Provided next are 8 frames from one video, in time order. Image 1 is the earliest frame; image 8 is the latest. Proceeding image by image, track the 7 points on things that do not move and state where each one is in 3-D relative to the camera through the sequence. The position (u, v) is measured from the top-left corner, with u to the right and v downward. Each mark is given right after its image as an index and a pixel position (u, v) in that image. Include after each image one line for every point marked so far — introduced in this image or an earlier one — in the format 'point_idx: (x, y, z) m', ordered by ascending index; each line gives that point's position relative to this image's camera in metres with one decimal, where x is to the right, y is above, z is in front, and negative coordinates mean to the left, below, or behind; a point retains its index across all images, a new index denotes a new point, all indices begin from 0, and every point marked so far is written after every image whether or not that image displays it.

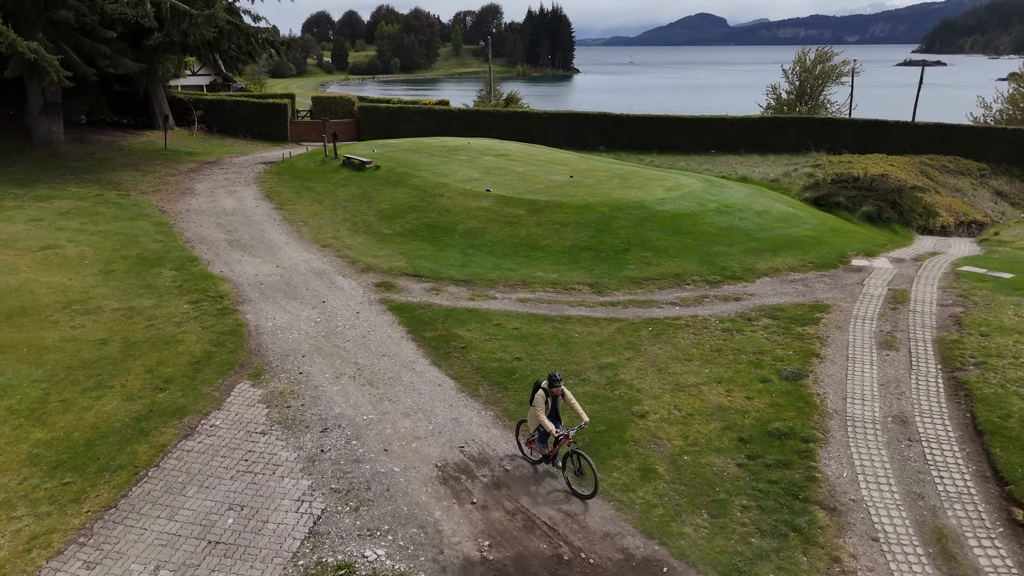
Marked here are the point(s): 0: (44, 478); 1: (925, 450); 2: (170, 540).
0: (-6.9, -2.9, +10.8) m
1: (+6.1, -2.4, +10.7) m
2: (-4.5, -3.4, +9.9) m
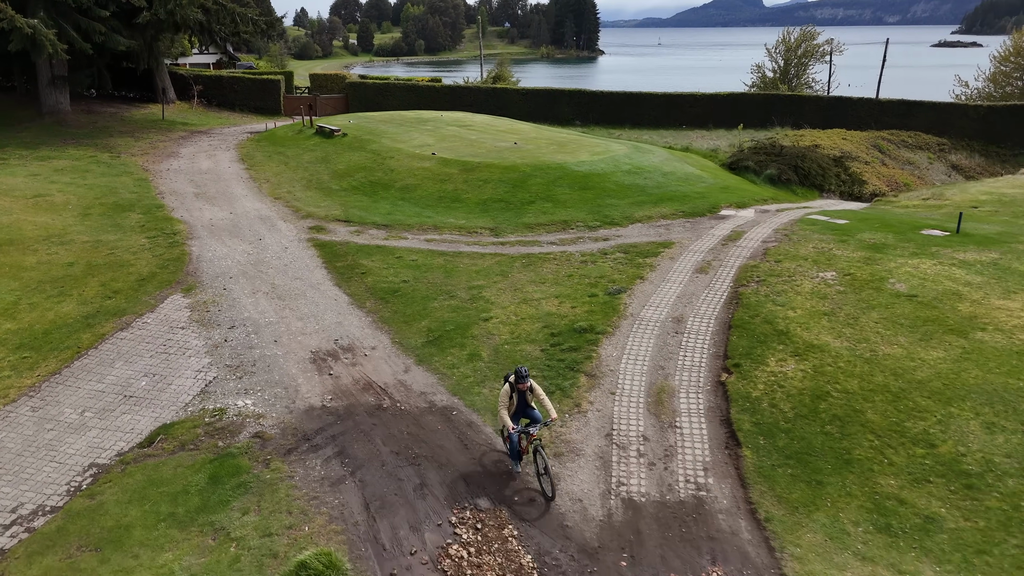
0: (-9.8, -1.3, +14.2) m
1: (+3.2, -1.0, +13.6) m
2: (-7.4, -1.9, +13.2) m
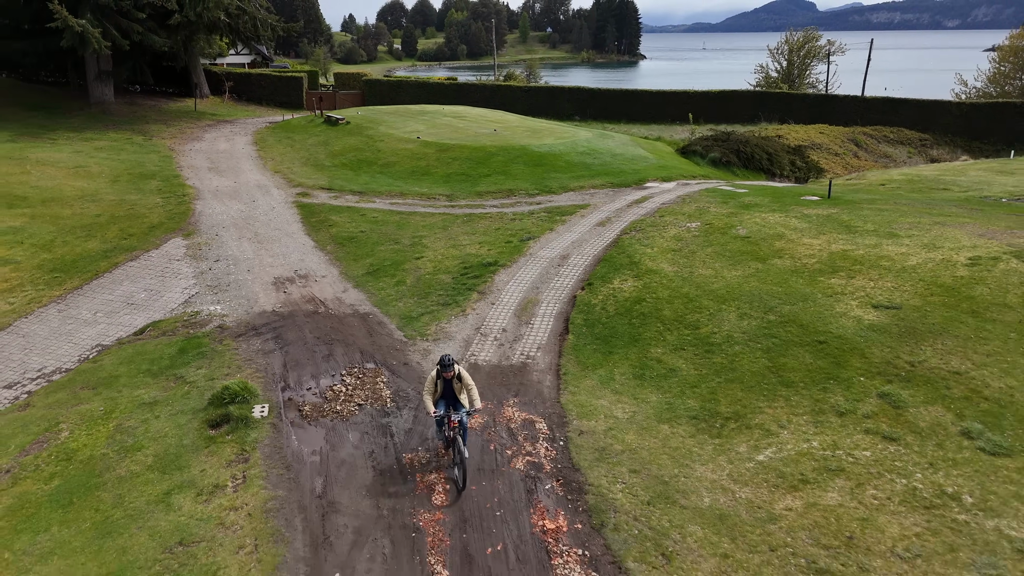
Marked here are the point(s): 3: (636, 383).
0: (-11.8, +0.3, +18.3) m
1: (+1.2, +0.5, +17.0) m
2: (-9.5, -0.3, +17.2) m
3: (+2.1, -1.5, +11.9) m
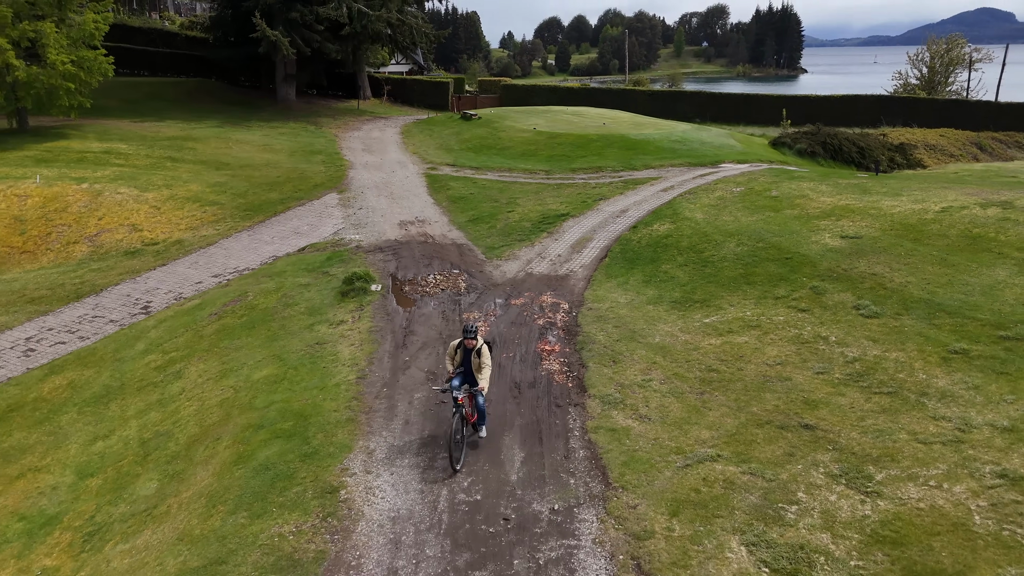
0: (-9.3, +2.6, +24.9) m
1: (+3.1, +2.0, +21.1) m
2: (-7.4, +1.9, +23.3) m
3: (+2.9, +0.1, +15.9) m
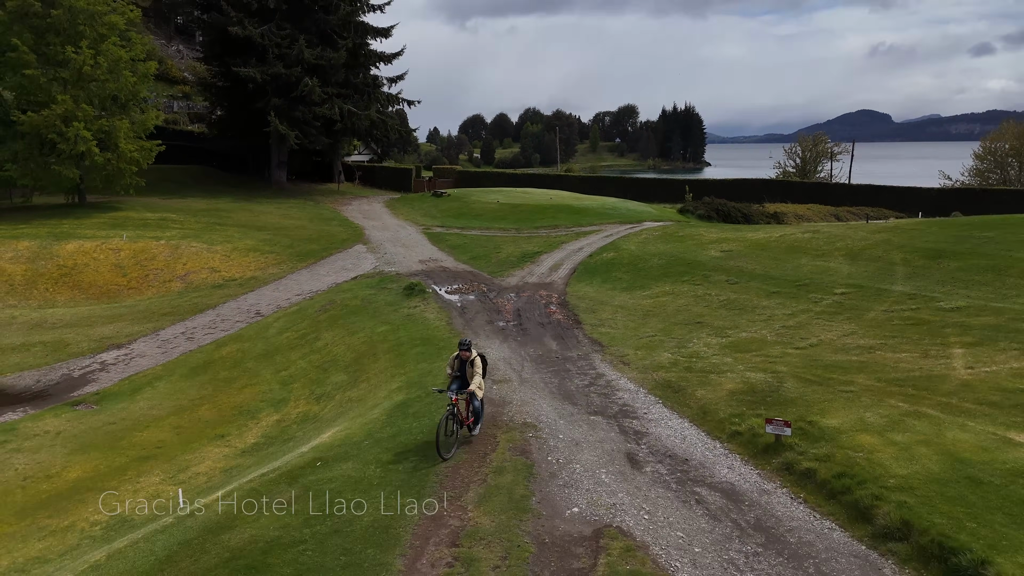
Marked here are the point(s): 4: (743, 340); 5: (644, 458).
0: (-10.0, +1.3, +33.1) m
1: (+2.8, +1.5, +30.6) m
2: (-7.8, +0.9, +31.7) m
3: (+3.1, +0.2, +25.2) m
4: (+5.3, -1.2, +16.6) m
5: (+2.0, -2.5, +11.0) m
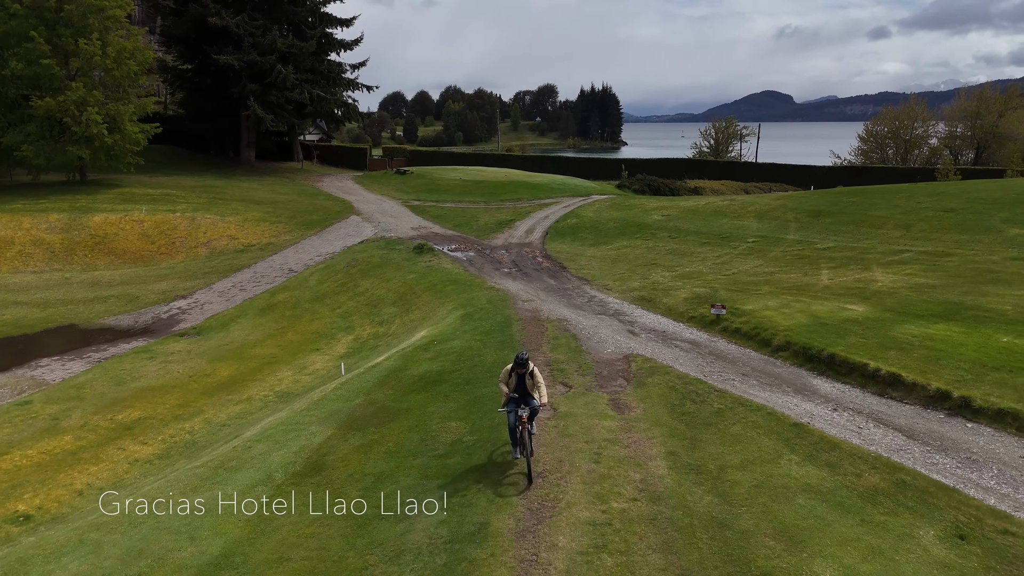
0: (-11.3, +3.2, +38.5) m
1: (+1.7, +3.5, +37.4) m
2: (-9.0, +2.8, +37.3) m
3: (+2.7, +2.1, +32.0) m
4: (+5.8, +0.5, +23.8) m
5: (+3.2, -1.0, +18.0) m
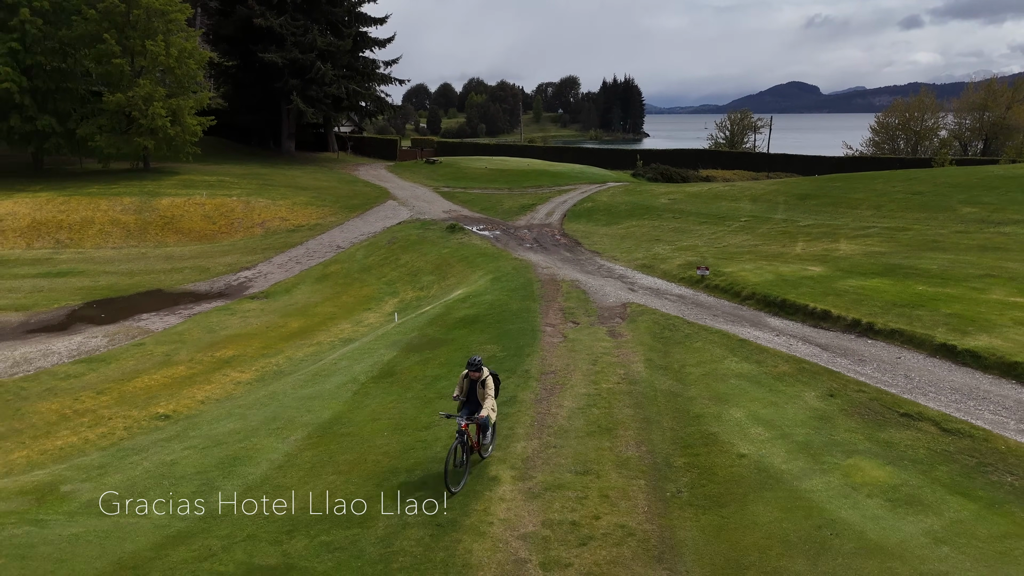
0: (-10.0, +4.6, +42.8) m
1: (+3.0, +4.8, +41.3) m
2: (-7.7, +4.1, +41.5) m
3: (+3.7, +3.3, +35.9) m
4: (+6.6, +1.6, +27.6) m
5: (+3.8, 0.0, +21.9) m
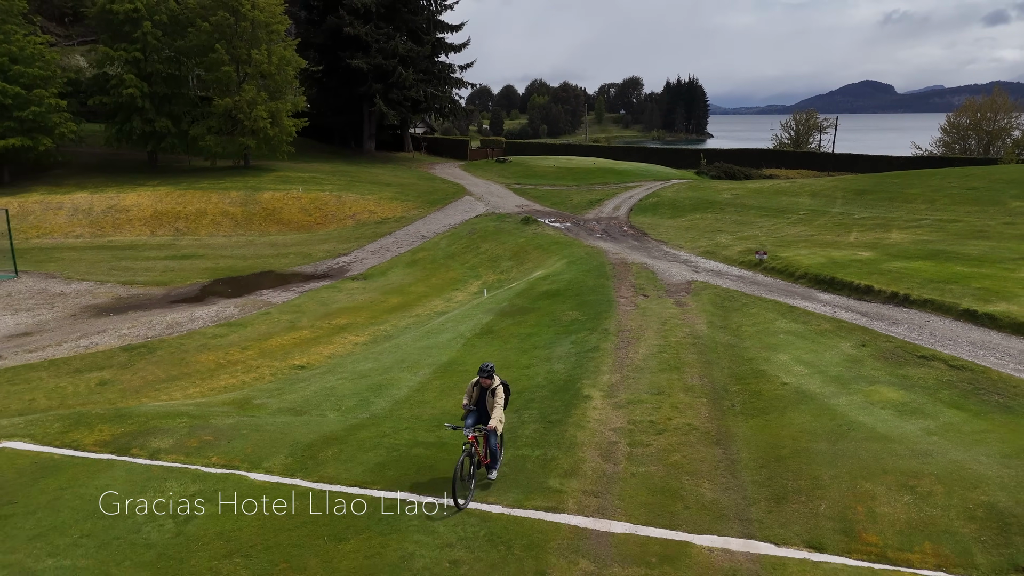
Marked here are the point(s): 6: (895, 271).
0: (-5.6, +5.3, +46.4) m
1: (+7.2, +5.4, +43.9) m
2: (-3.5, +4.8, +45.0) m
3: (+7.5, +3.9, +38.5) m
4: (+9.7, +2.2, +30.0) m
5: (+6.4, +0.6, +24.5) m
6: (+10.6, +0.5, +19.9) m
